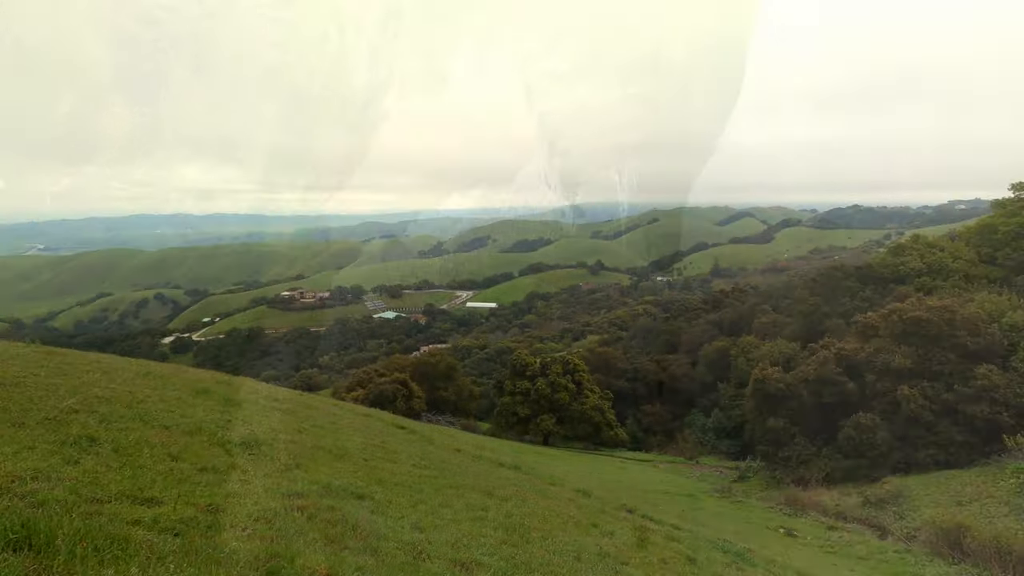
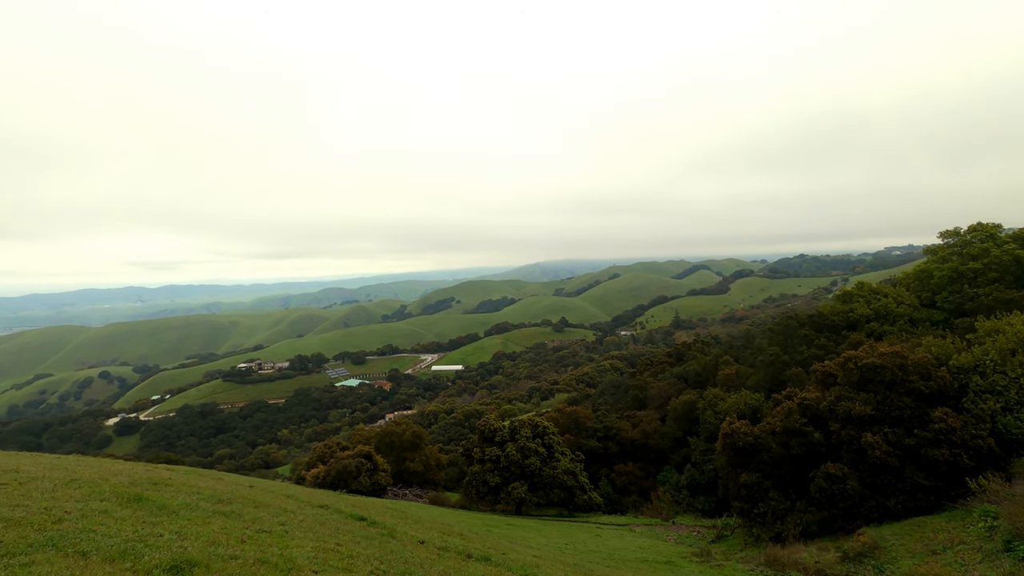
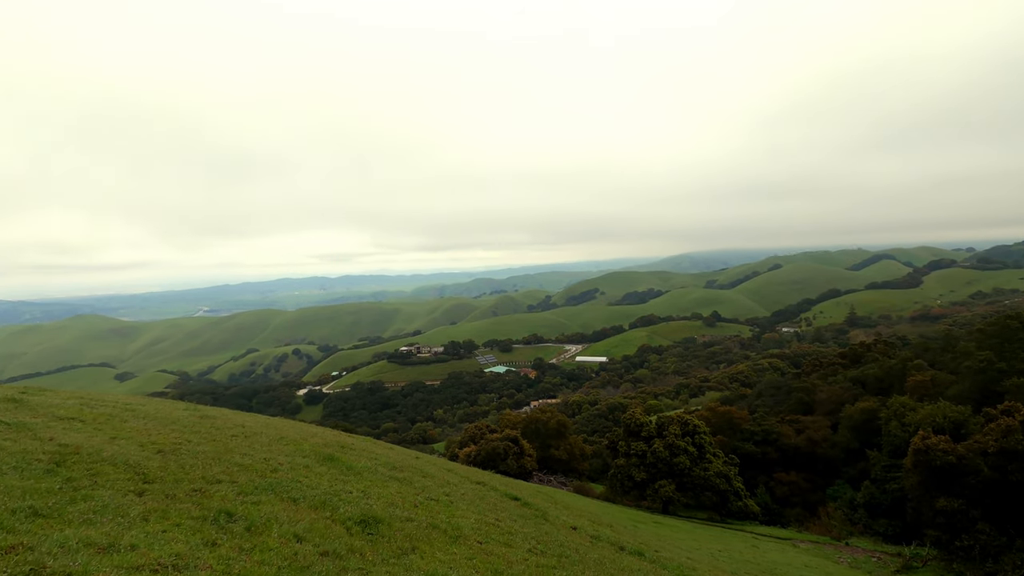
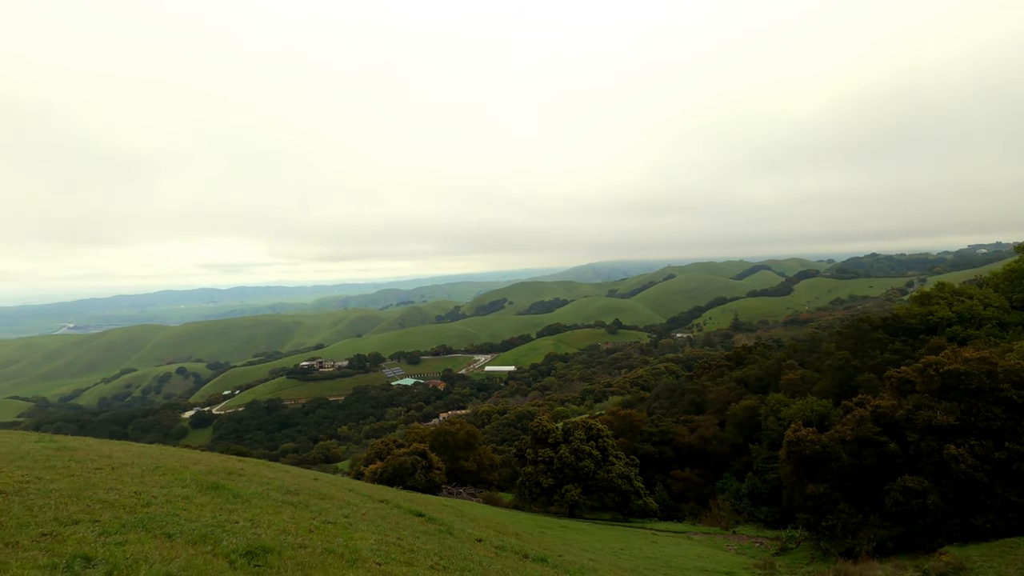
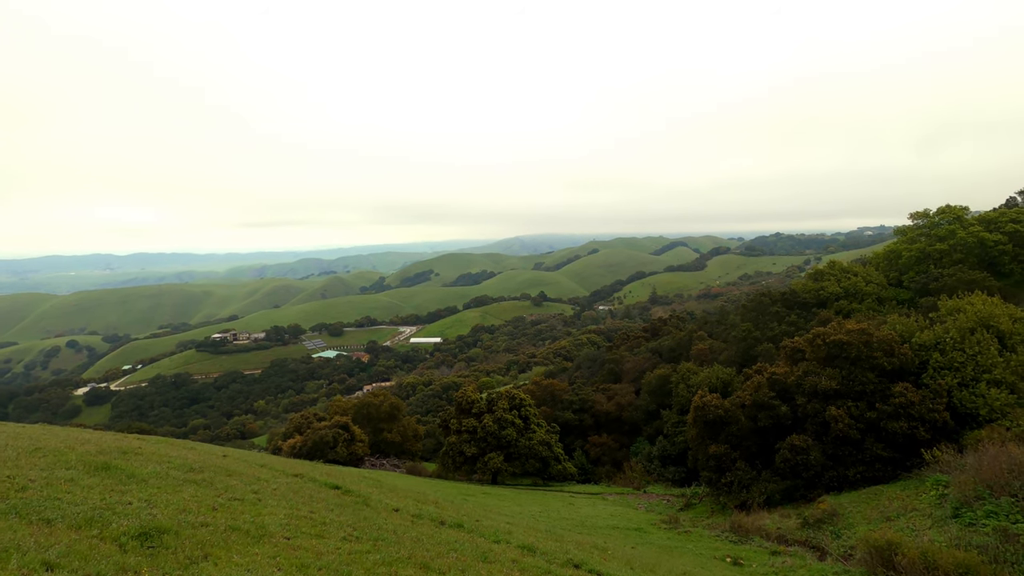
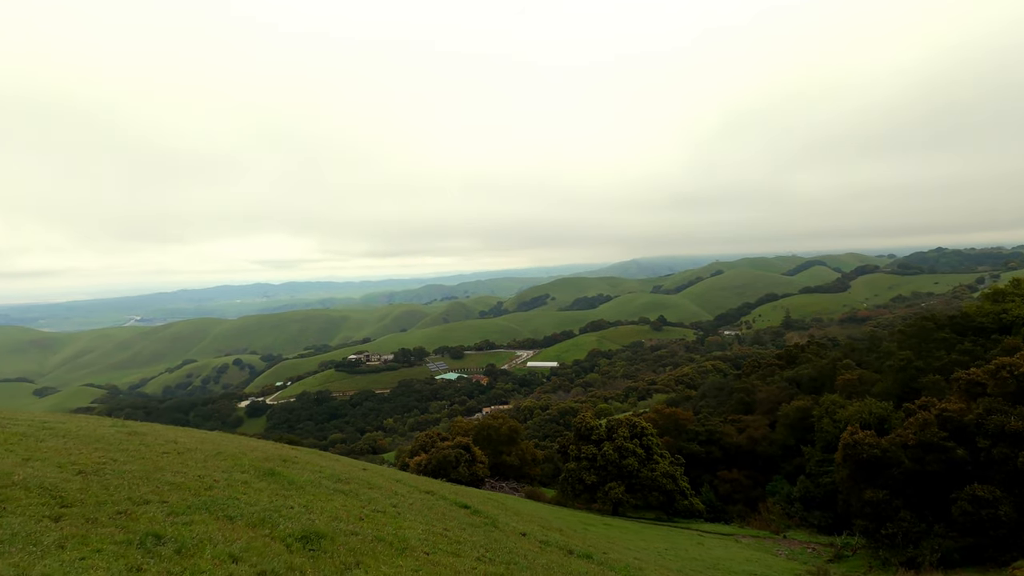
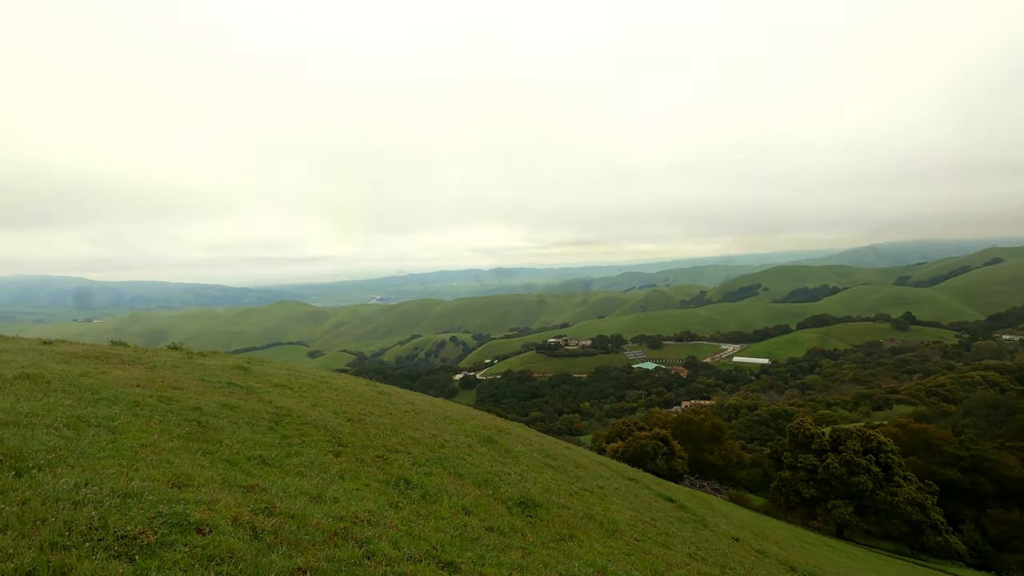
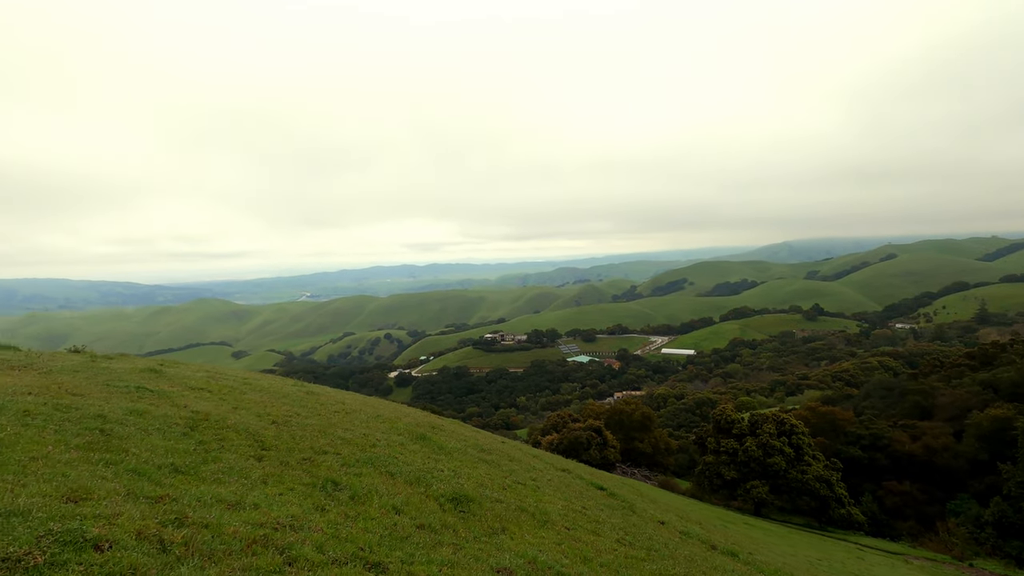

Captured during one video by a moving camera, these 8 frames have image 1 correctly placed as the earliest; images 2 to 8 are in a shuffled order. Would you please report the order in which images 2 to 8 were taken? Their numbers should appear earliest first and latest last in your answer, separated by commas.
5, 2, 4, 6, 3, 8, 7
